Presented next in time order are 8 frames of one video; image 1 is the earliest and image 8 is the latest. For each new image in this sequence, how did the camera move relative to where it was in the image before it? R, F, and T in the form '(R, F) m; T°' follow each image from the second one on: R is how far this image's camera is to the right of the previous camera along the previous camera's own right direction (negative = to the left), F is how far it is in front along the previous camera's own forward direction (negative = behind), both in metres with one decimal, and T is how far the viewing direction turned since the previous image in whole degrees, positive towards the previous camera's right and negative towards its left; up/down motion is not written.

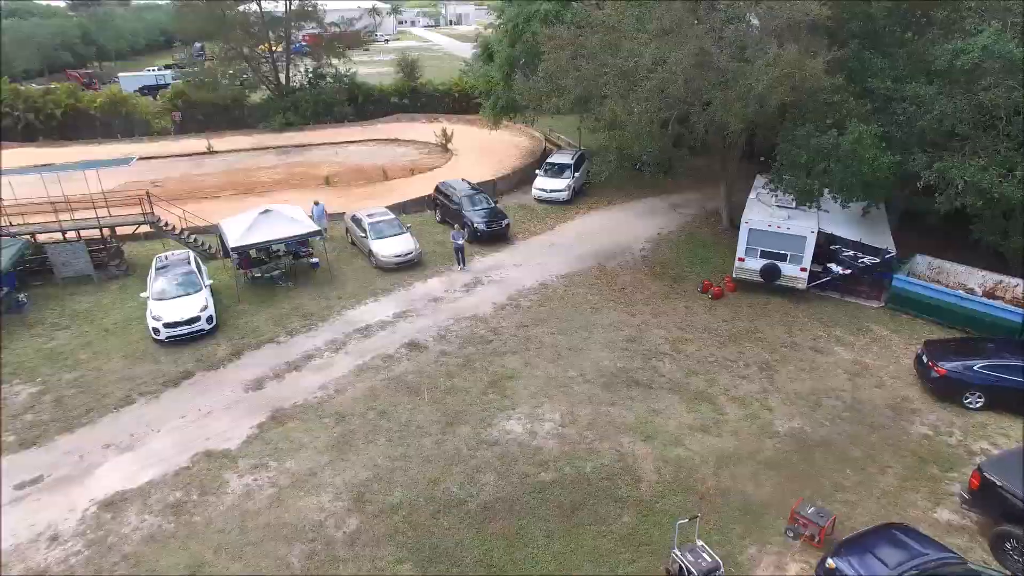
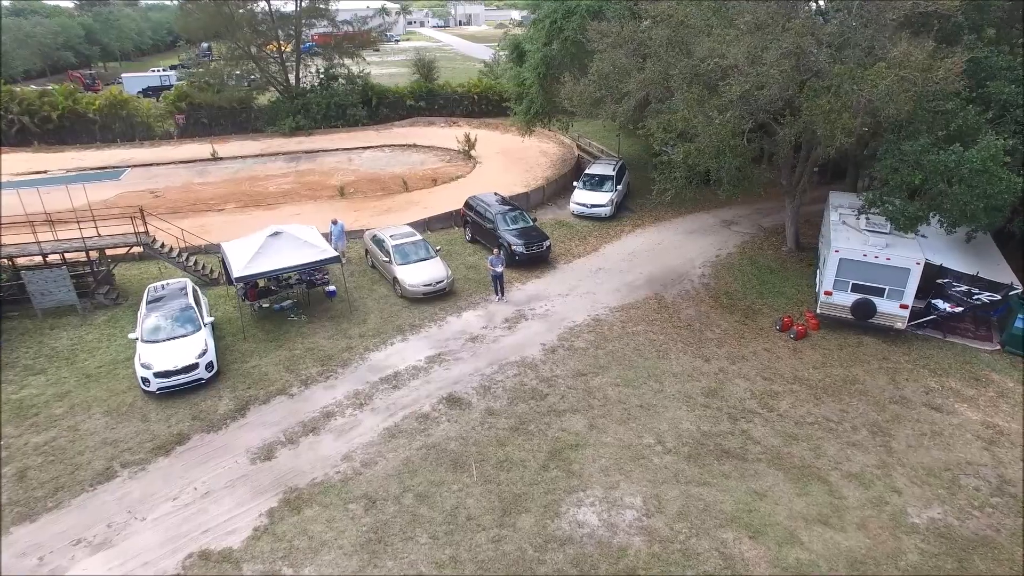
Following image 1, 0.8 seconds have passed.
(-0.7, +2.4) m; 0°
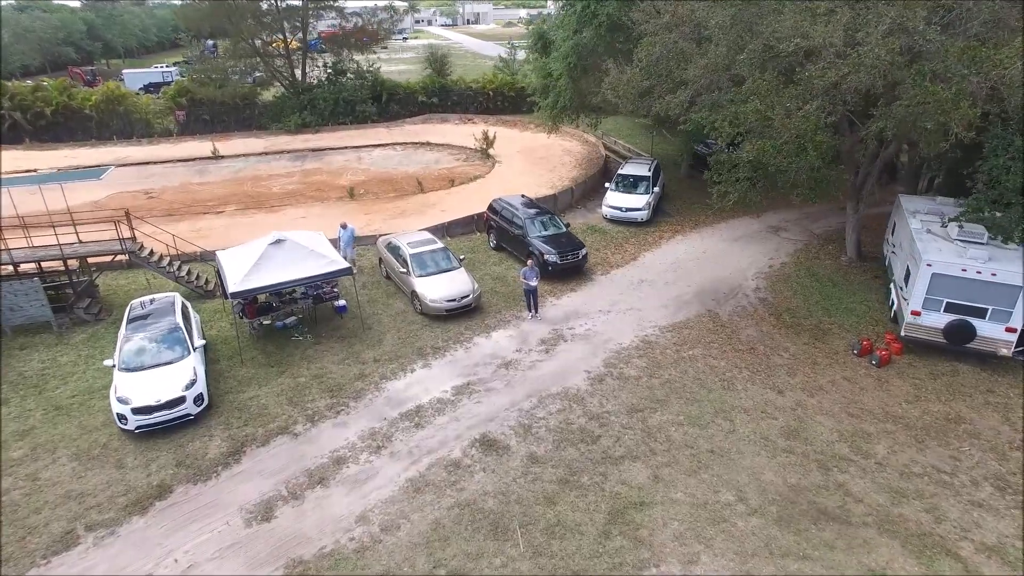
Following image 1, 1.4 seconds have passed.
(-0.5, +1.9) m; 0°
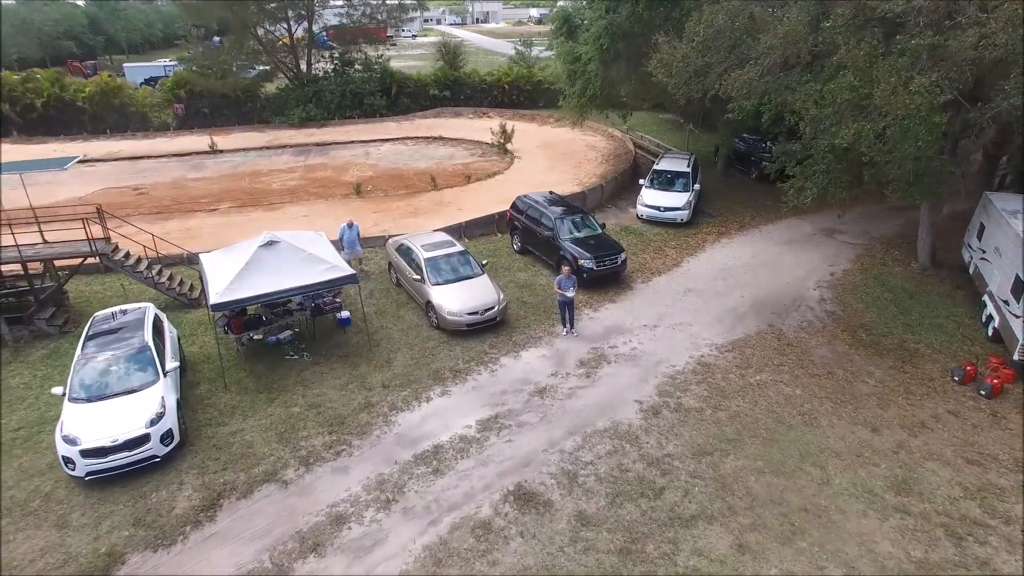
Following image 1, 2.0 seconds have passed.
(-0.3, +2.0) m; 0°
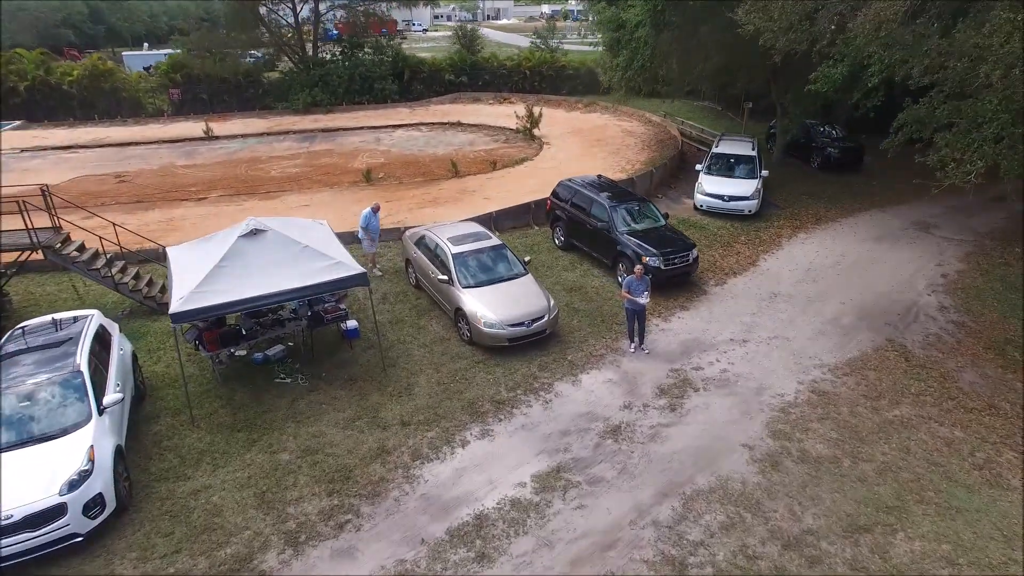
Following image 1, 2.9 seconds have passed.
(-0.5, +2.7) m; -1°
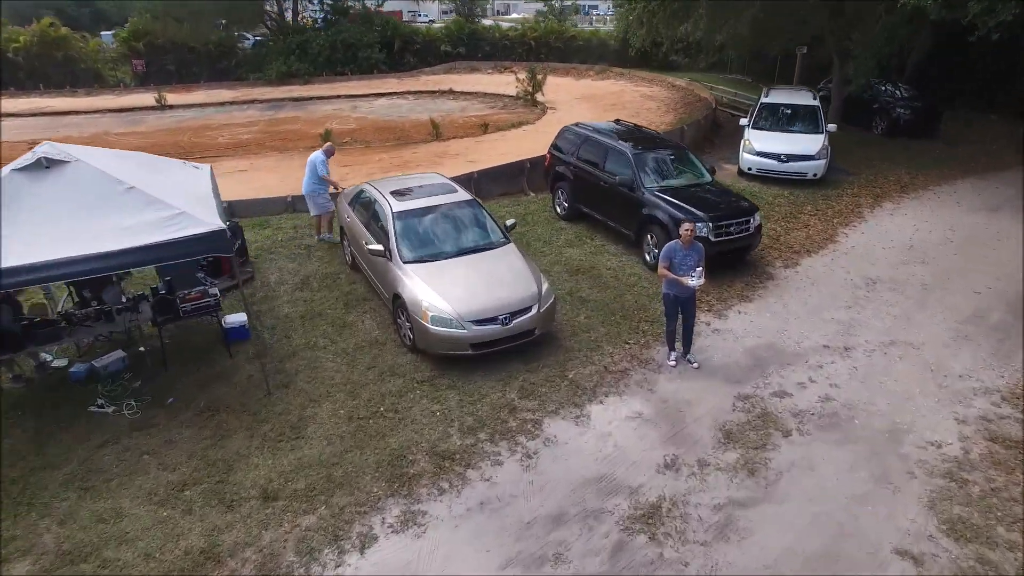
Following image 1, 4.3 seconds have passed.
(+0.3, +3.6) m; -1°
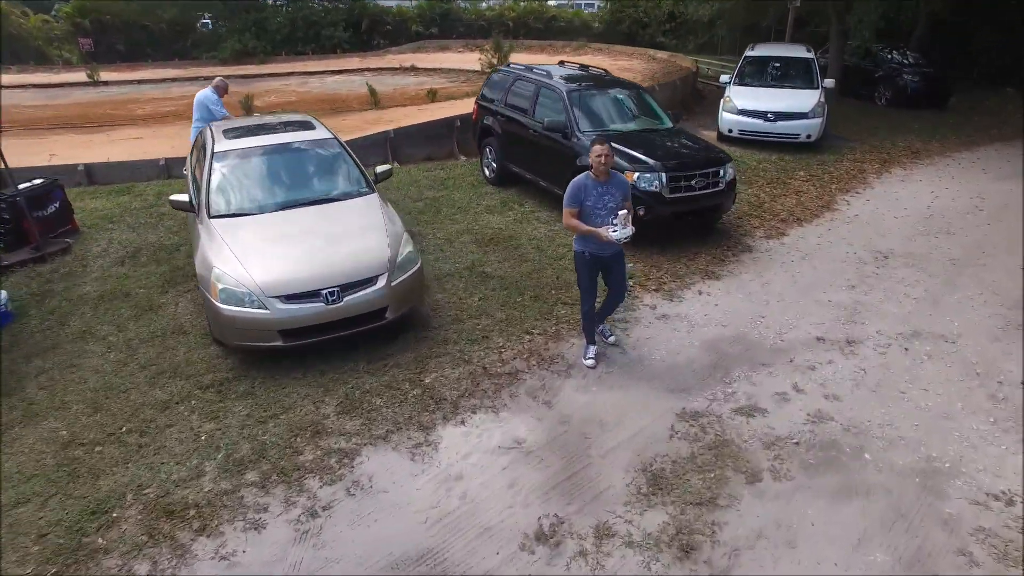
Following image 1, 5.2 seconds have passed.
(+0.7, +2.0) m; 0°
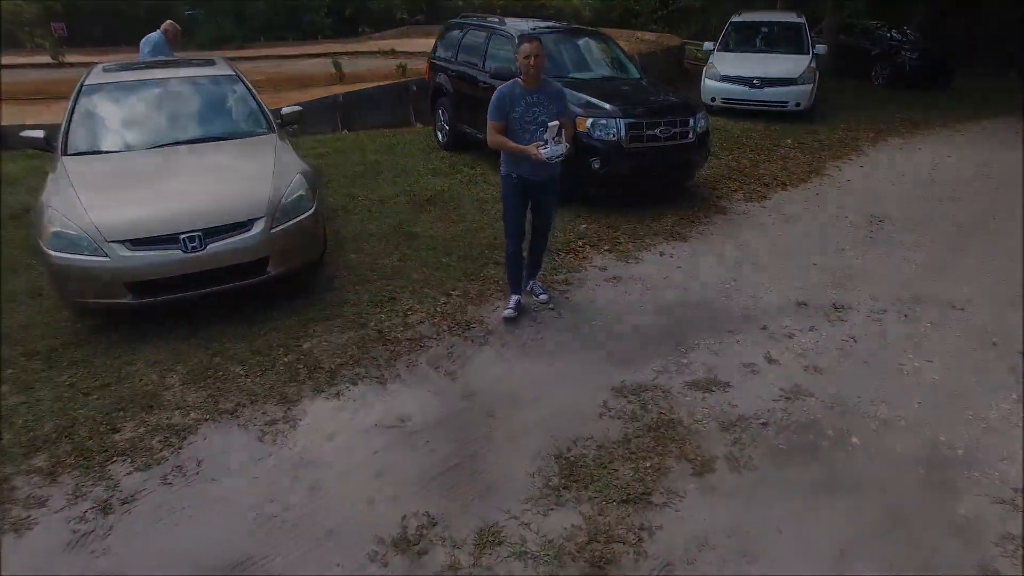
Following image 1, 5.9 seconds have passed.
(+0.3, +0.7) m; 0°
